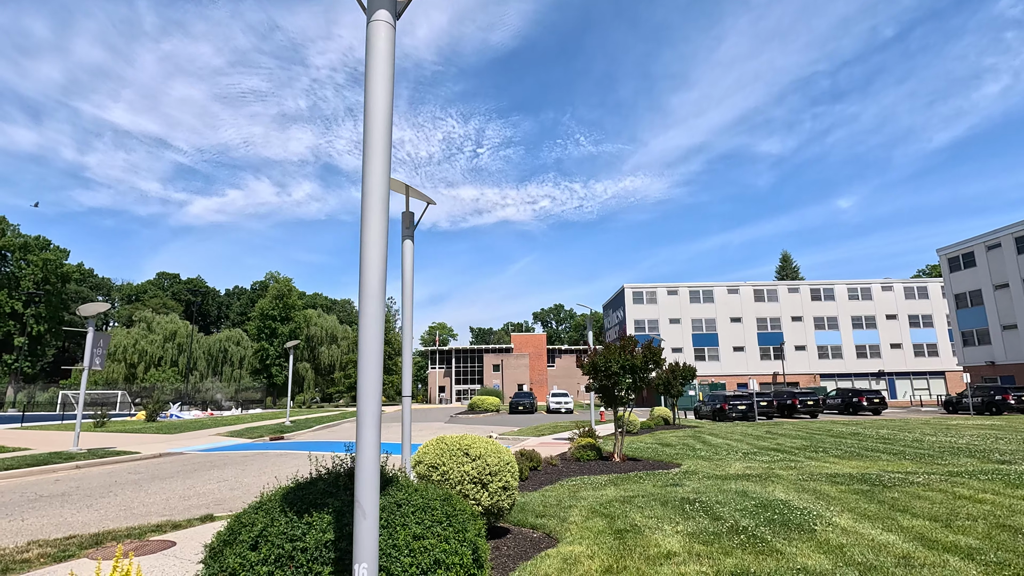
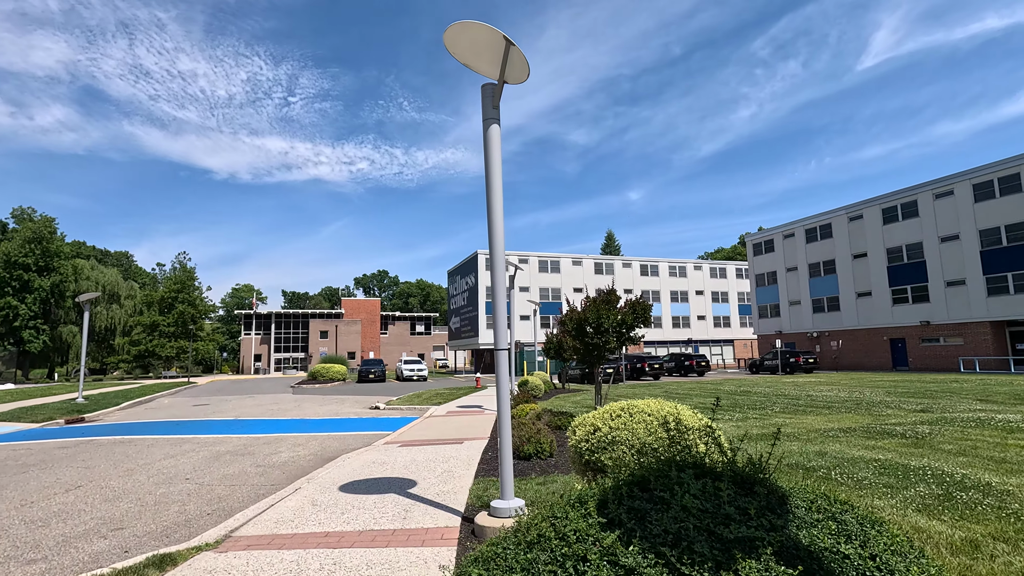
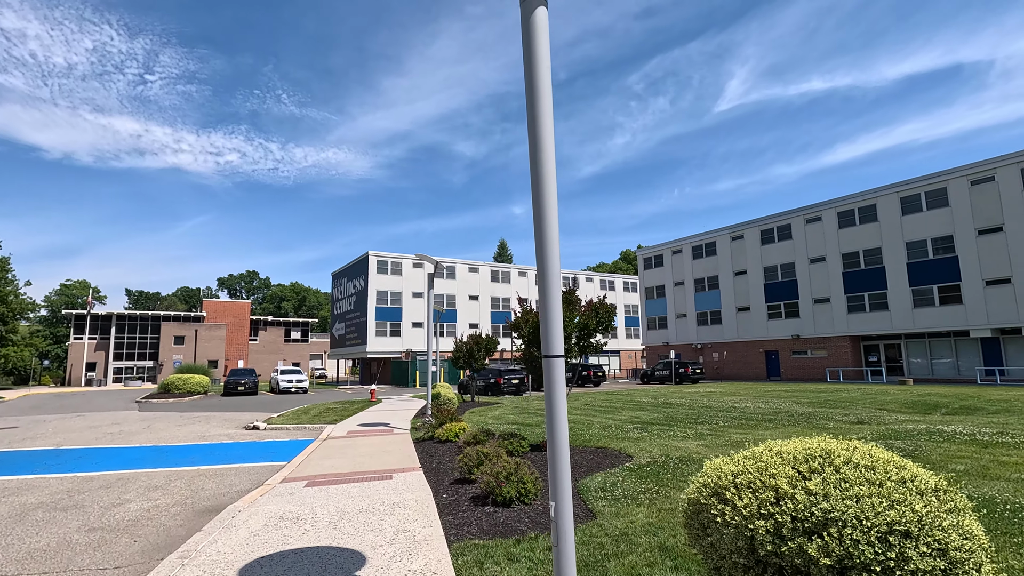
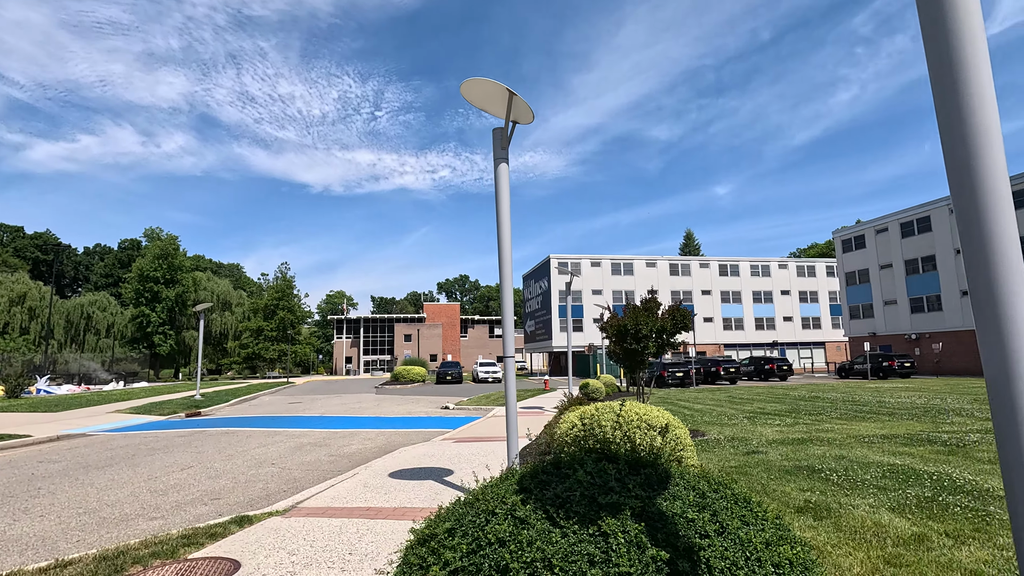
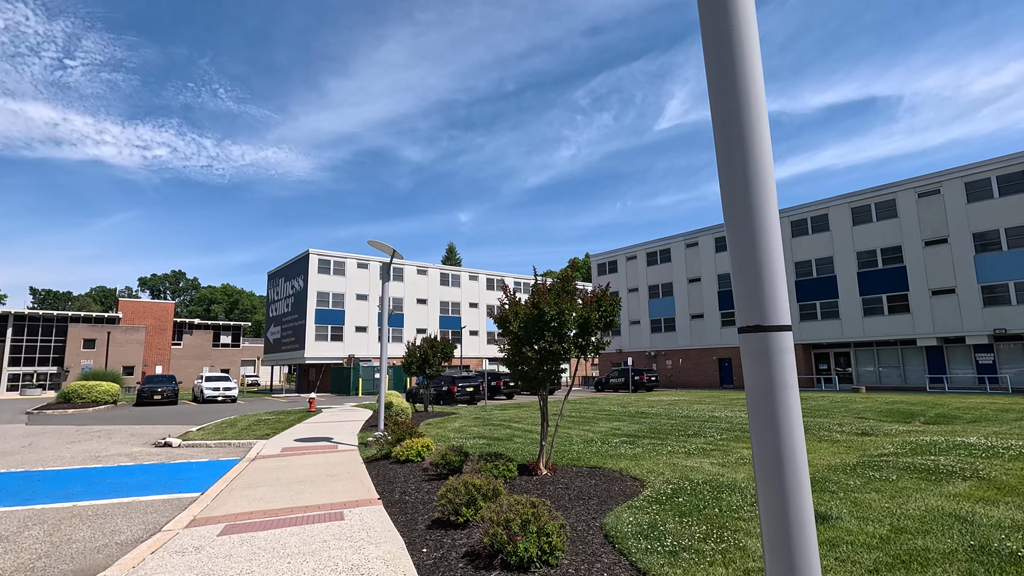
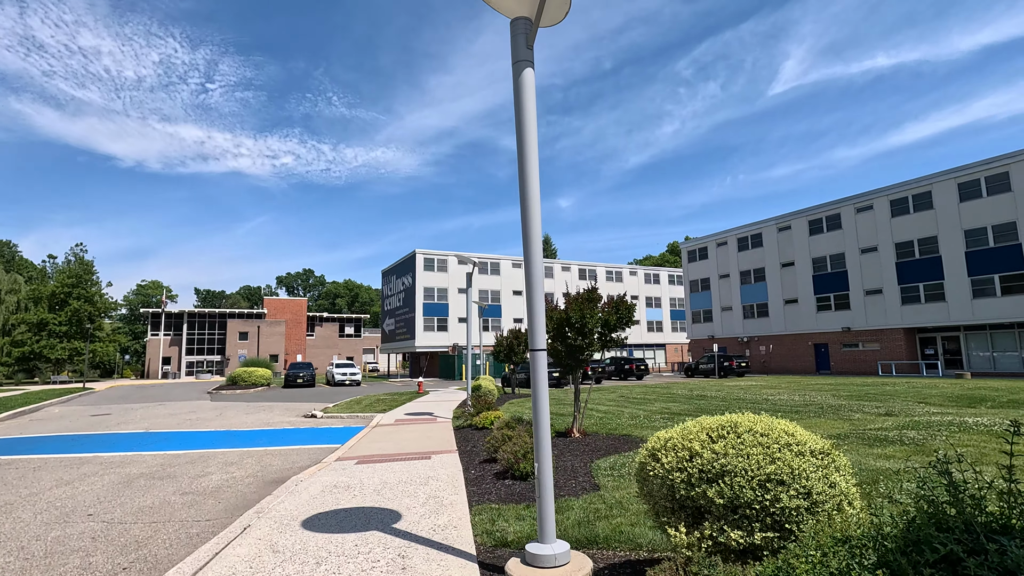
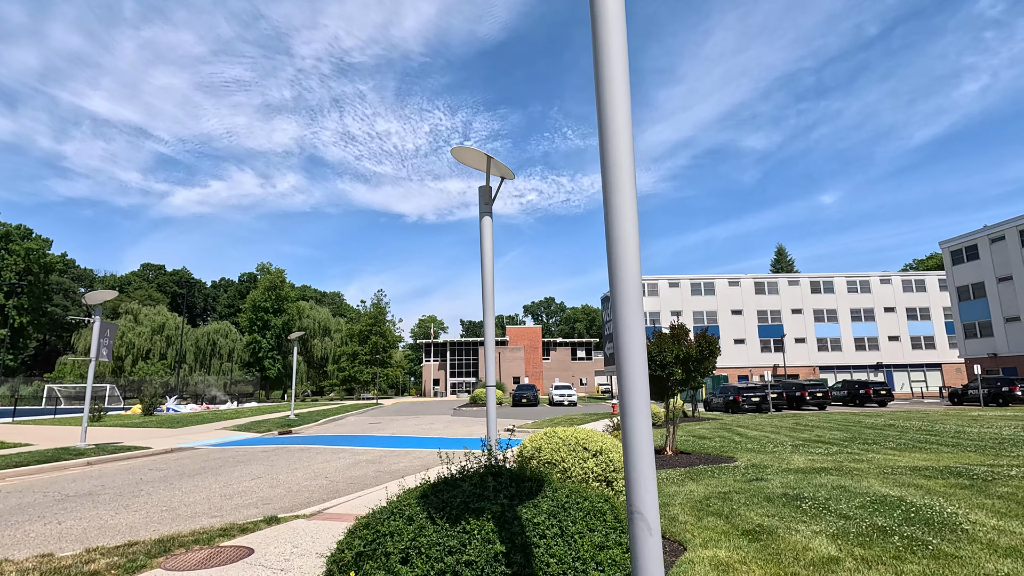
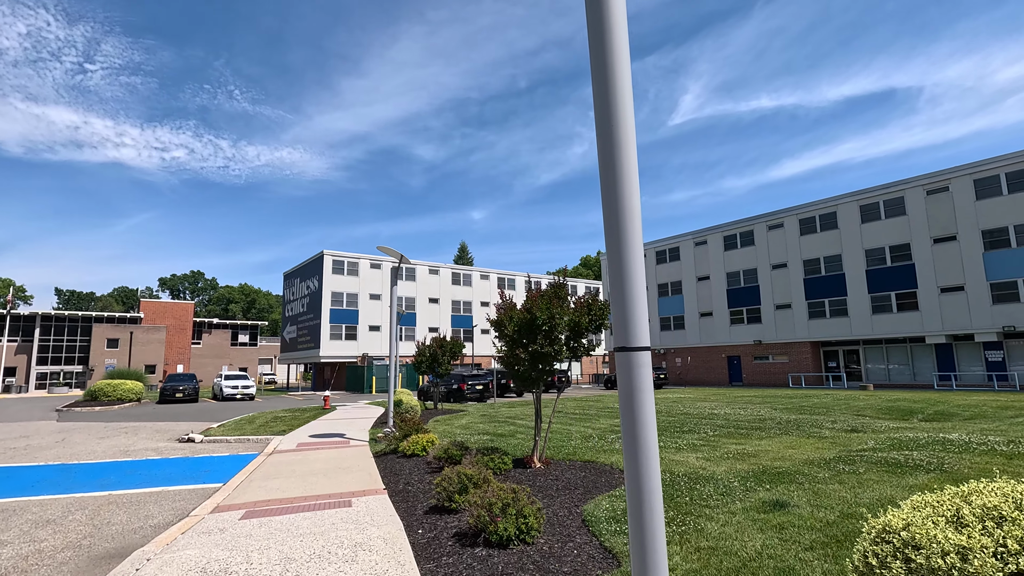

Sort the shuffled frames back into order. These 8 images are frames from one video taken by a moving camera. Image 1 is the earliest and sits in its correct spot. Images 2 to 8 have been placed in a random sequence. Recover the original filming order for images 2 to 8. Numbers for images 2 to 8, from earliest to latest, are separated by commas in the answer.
7, 4, 2, 6, 3, 8, 5
